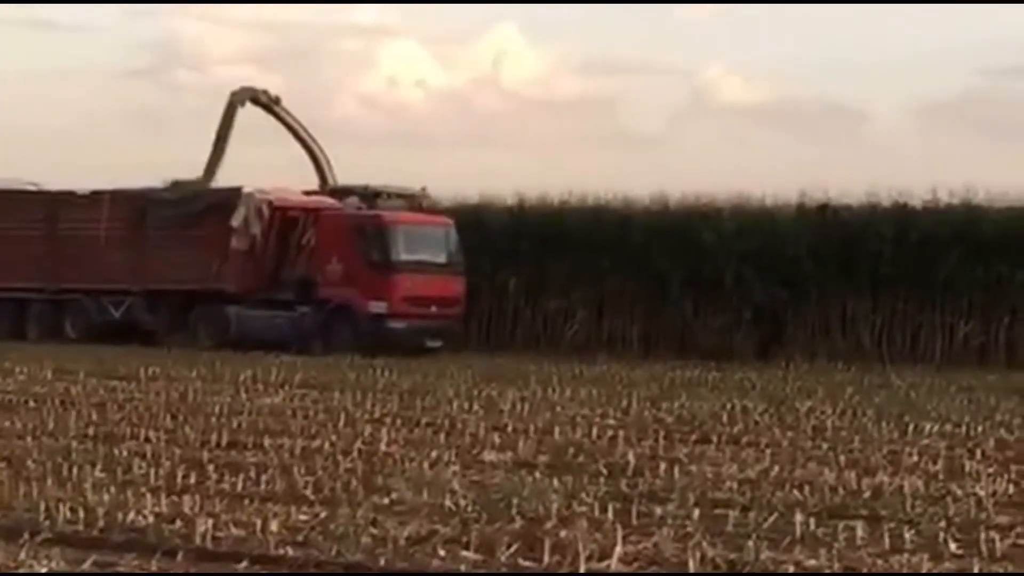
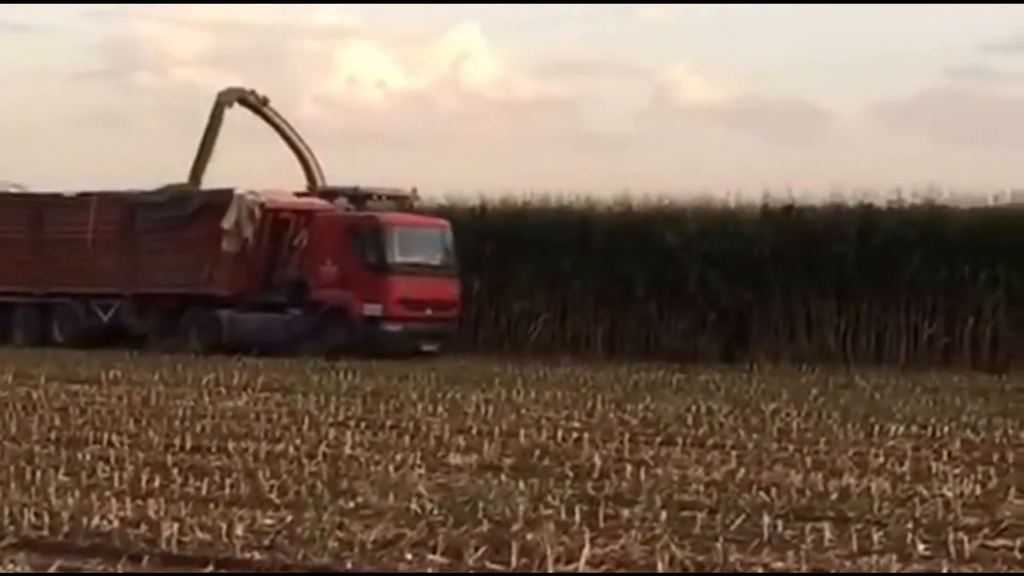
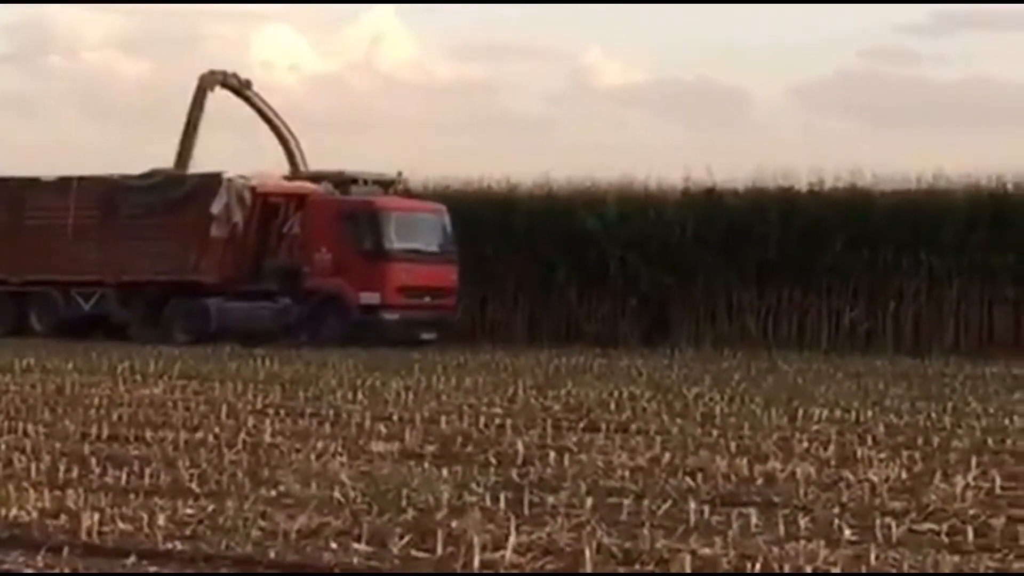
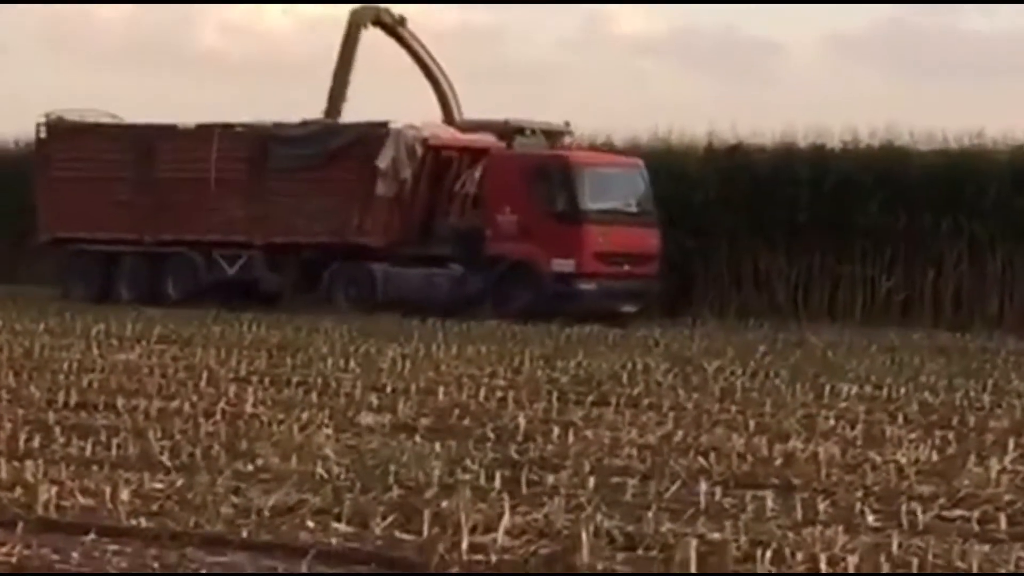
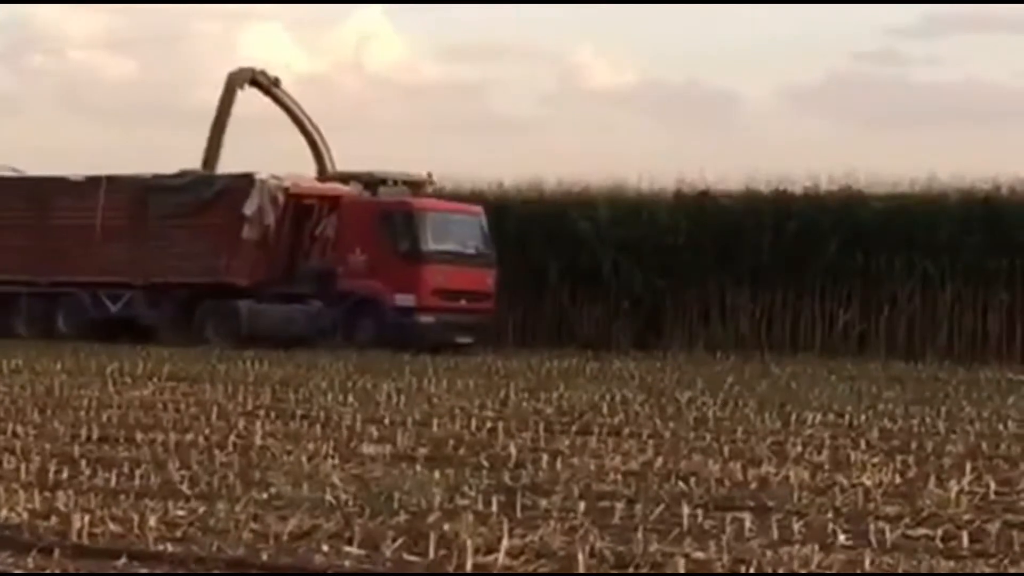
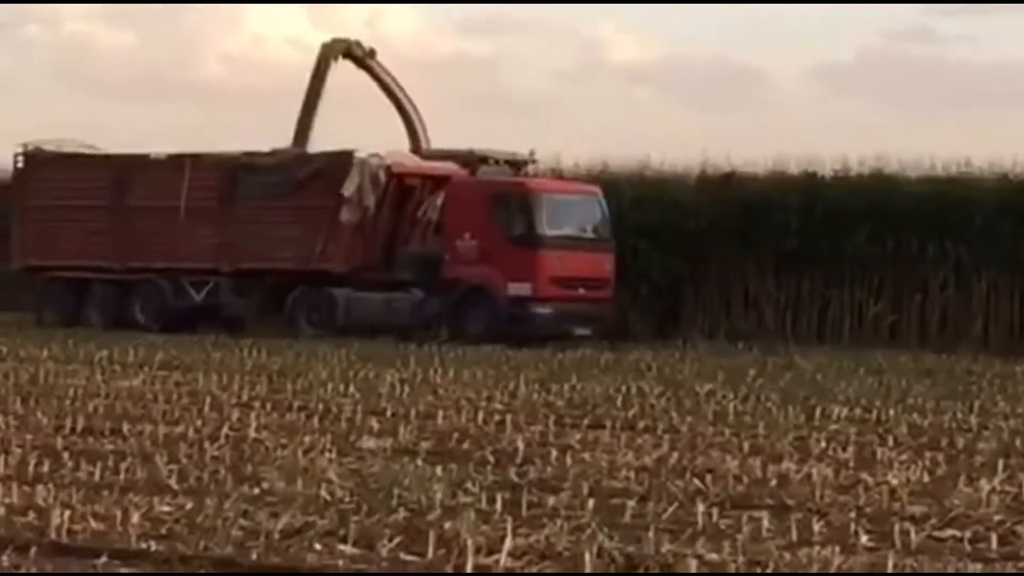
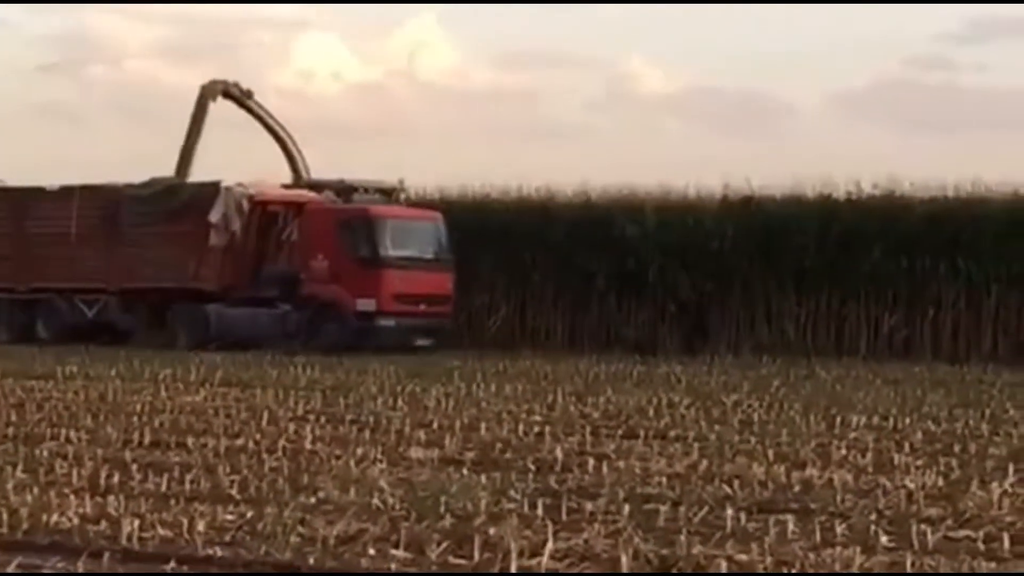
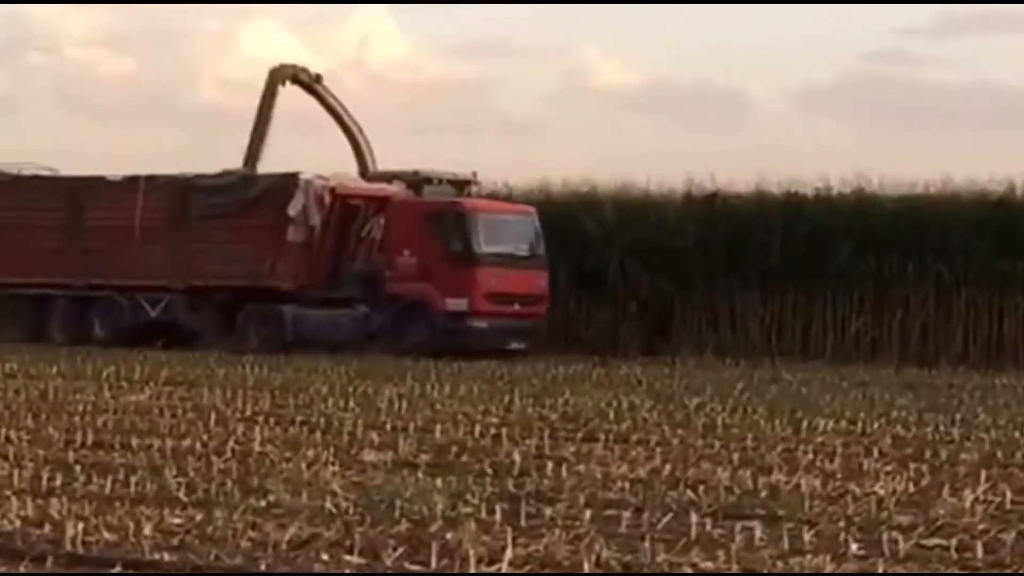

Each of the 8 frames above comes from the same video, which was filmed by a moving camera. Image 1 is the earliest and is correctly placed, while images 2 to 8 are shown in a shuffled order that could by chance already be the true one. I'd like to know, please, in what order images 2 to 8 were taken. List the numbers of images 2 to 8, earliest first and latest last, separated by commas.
2, 7, 3, 5, 8, 6, 4
